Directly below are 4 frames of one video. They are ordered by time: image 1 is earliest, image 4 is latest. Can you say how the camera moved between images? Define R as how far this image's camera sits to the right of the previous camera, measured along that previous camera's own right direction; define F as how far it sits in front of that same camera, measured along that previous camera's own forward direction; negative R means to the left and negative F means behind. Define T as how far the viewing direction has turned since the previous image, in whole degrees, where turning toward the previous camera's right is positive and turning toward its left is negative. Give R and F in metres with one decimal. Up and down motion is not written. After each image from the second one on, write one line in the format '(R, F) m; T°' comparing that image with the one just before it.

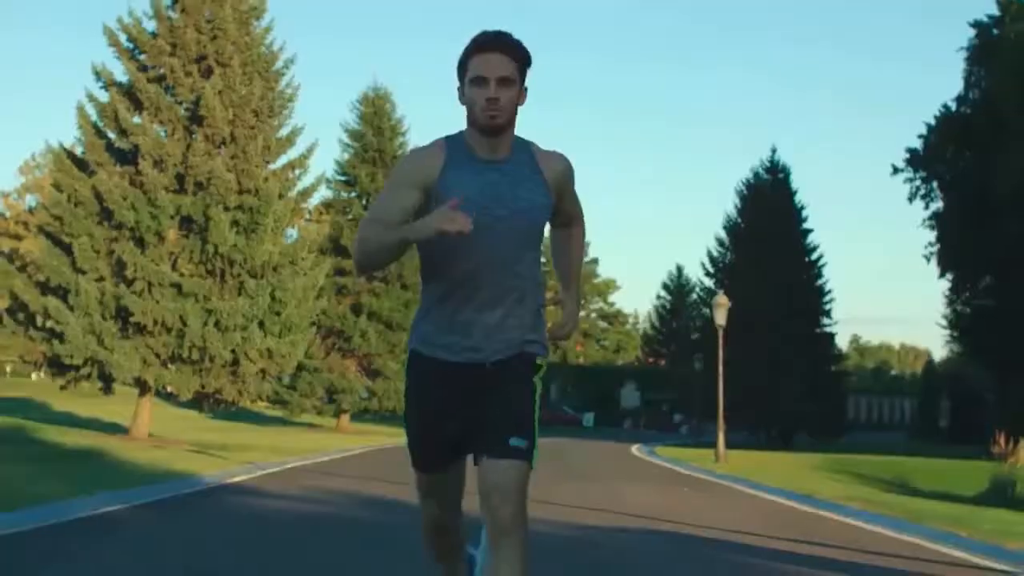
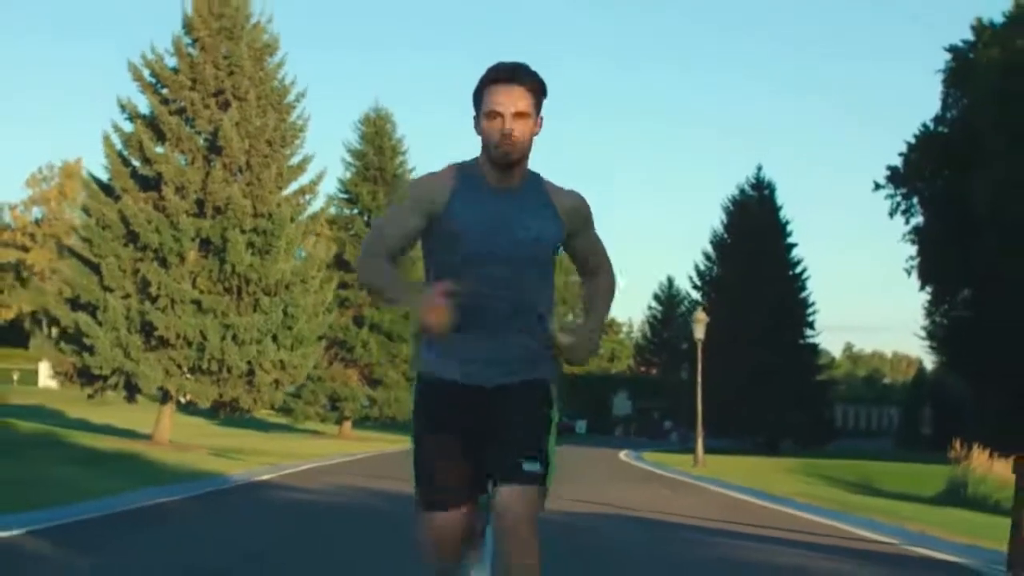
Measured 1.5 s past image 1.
(0.0, -1.7) m; 0°
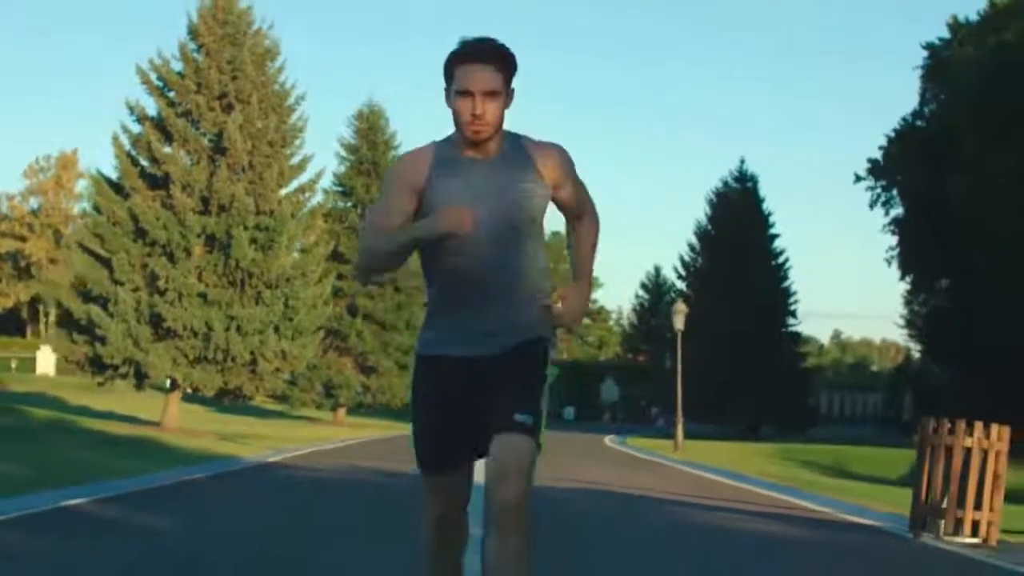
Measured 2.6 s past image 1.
(0.0, -1.2) m; 0°
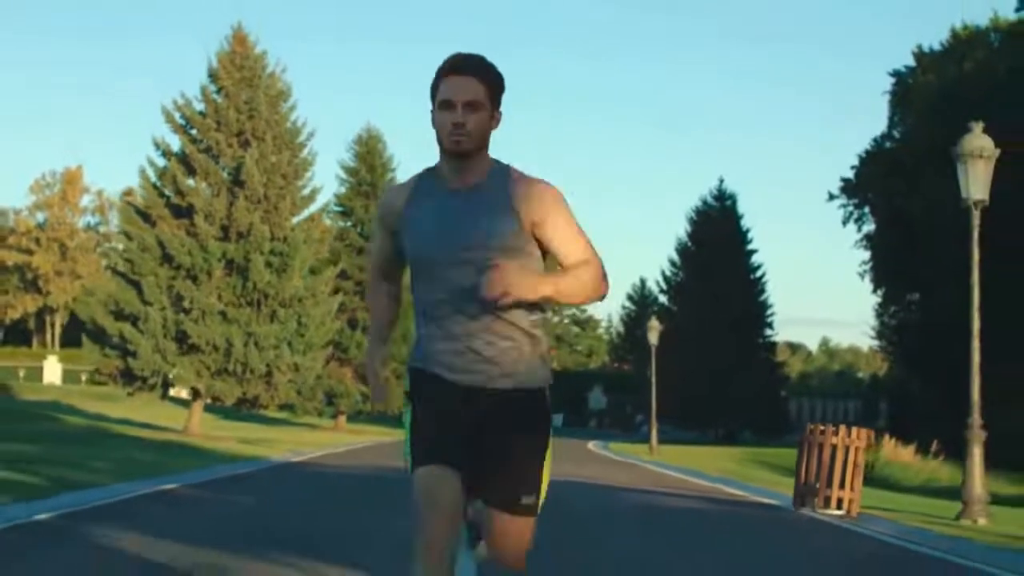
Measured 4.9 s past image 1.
(0.0, -2.5) m; 0°
